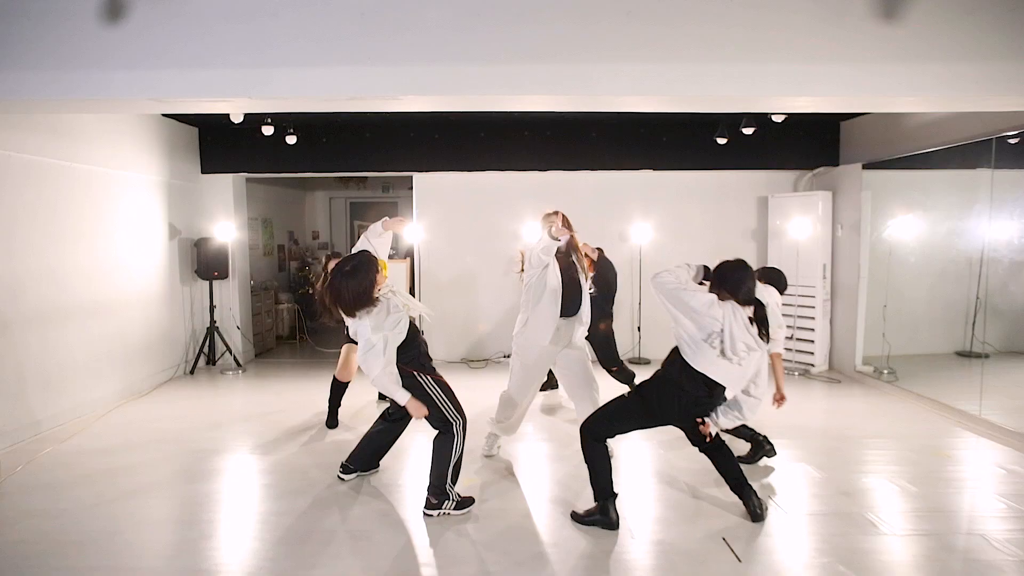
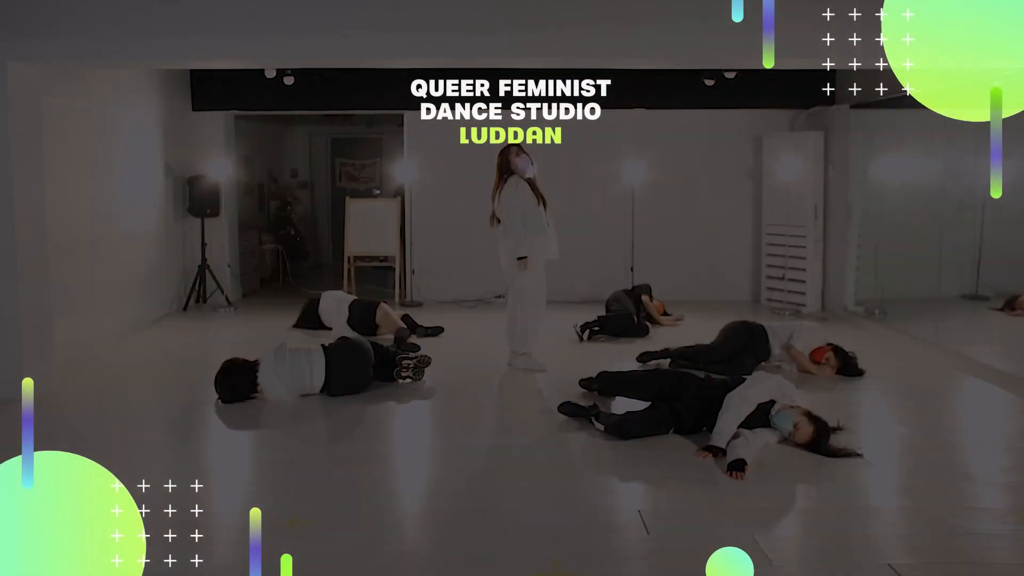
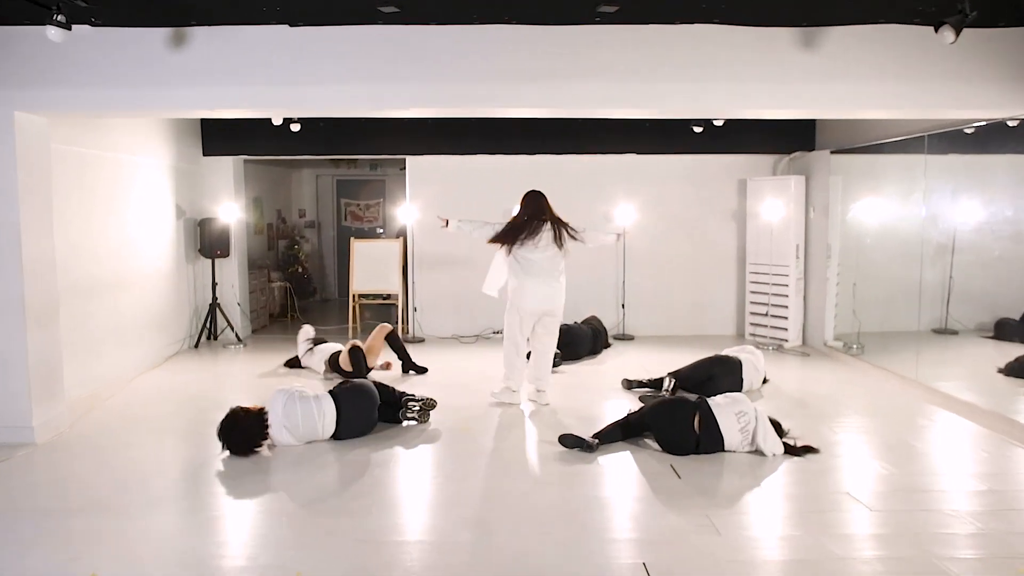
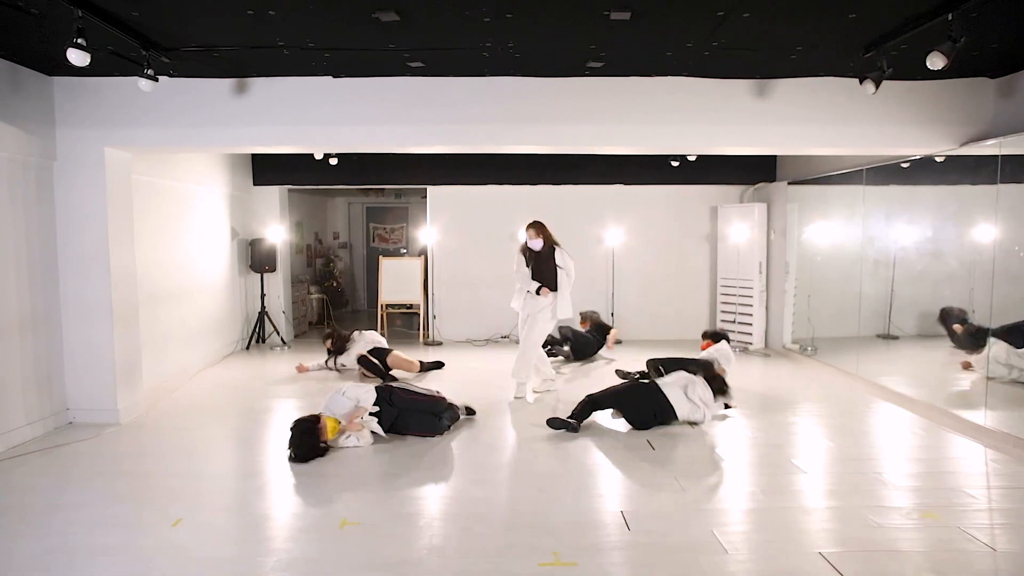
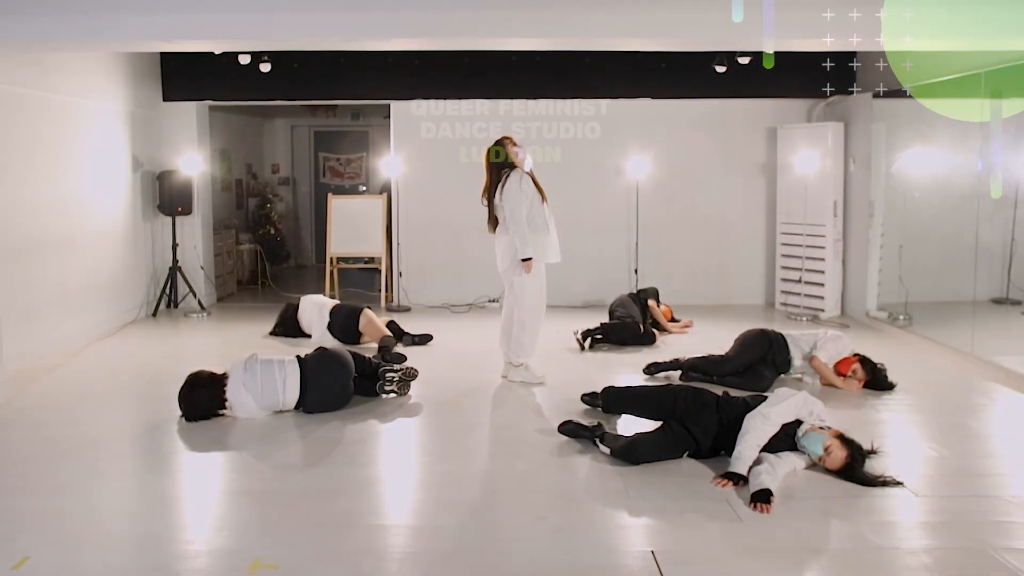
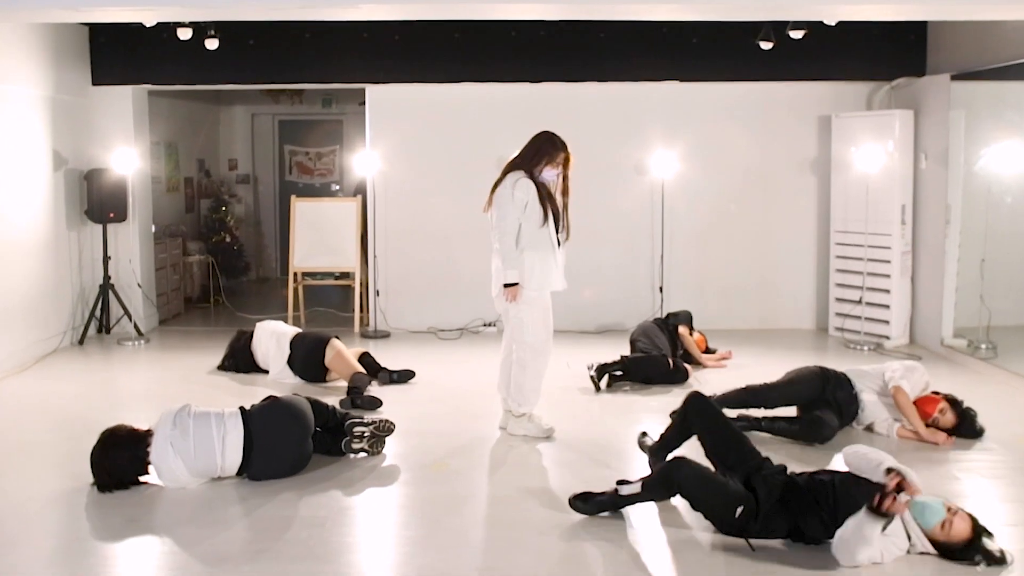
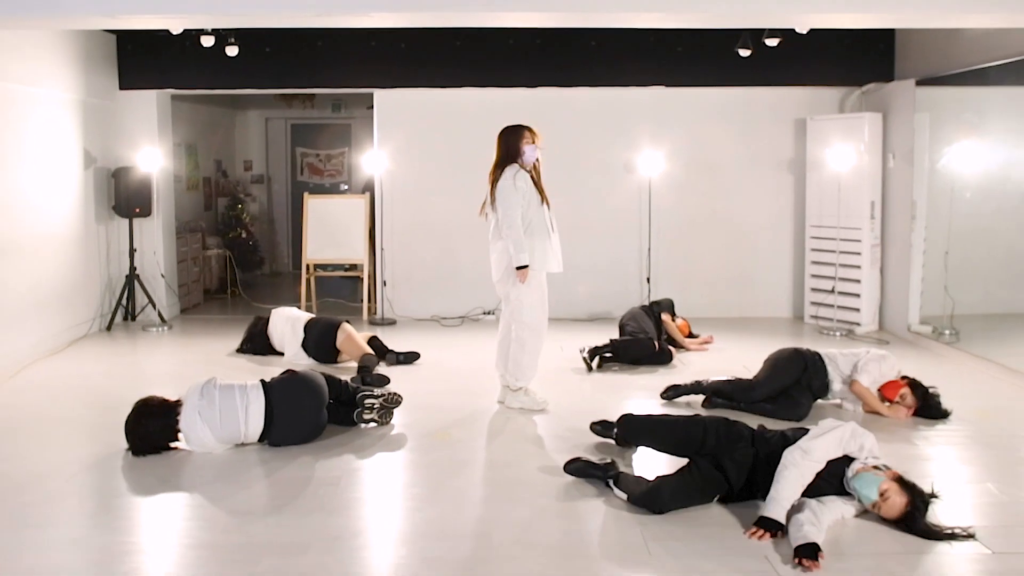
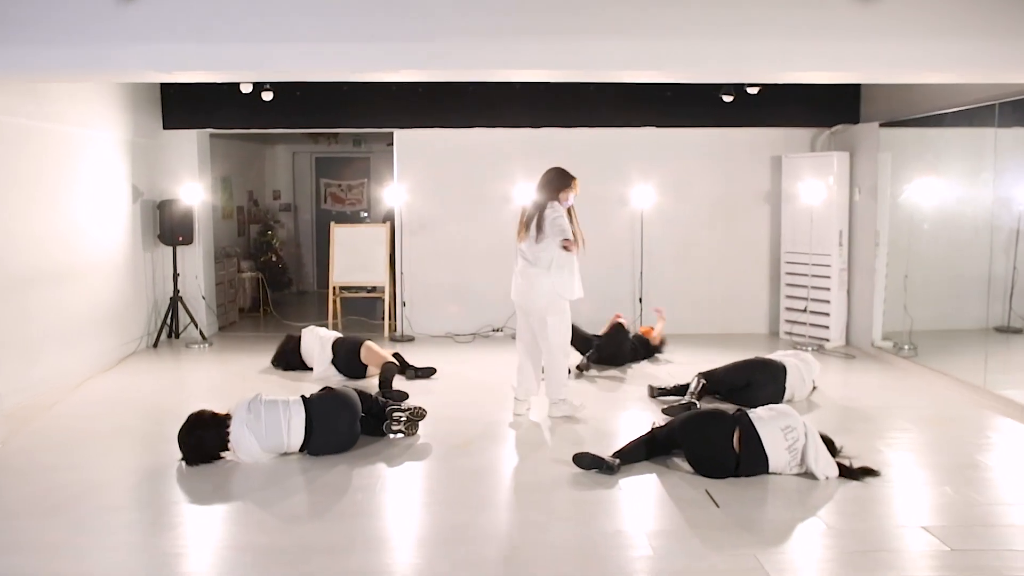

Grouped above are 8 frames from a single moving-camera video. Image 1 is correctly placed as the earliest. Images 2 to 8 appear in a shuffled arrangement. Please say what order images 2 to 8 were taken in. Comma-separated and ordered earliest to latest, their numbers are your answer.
4, 3, 8, 6, 7, 5, 2
